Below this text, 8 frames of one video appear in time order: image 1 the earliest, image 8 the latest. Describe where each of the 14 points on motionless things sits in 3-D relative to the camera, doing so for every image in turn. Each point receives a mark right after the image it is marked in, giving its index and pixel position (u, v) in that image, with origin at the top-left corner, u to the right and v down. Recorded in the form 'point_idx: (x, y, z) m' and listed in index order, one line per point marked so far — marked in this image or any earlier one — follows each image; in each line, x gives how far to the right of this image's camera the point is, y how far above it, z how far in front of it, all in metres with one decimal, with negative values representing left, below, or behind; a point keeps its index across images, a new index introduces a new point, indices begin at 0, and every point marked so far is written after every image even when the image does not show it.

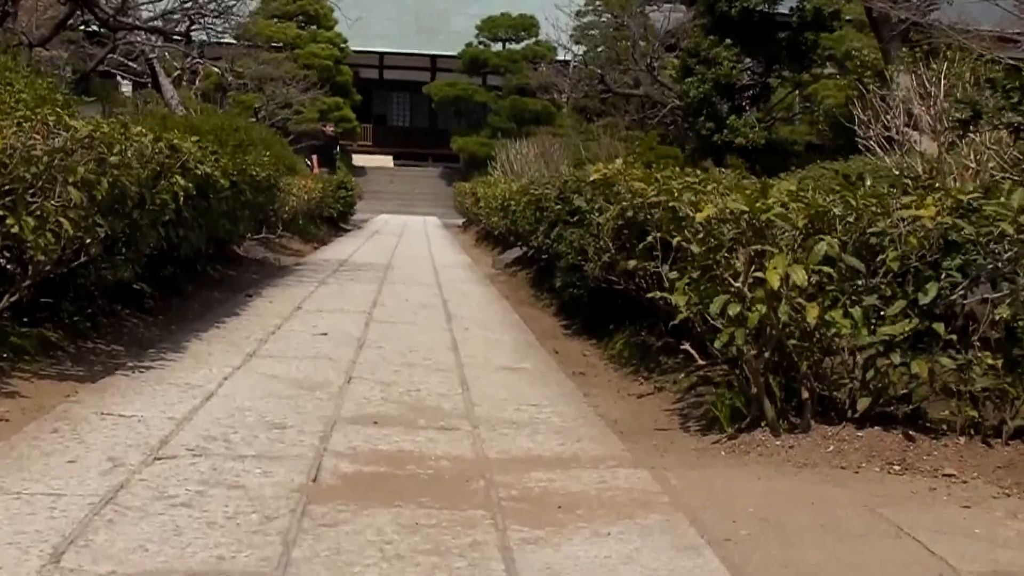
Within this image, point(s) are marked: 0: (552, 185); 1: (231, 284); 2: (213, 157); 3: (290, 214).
0: (+0.2, +0.4, +6.6) m
1: (-1.1, 0.0, +7.2) m
2: (-1.0, +0.5, +6.2) m
3: (-1.5, +0.5, +12.5) m
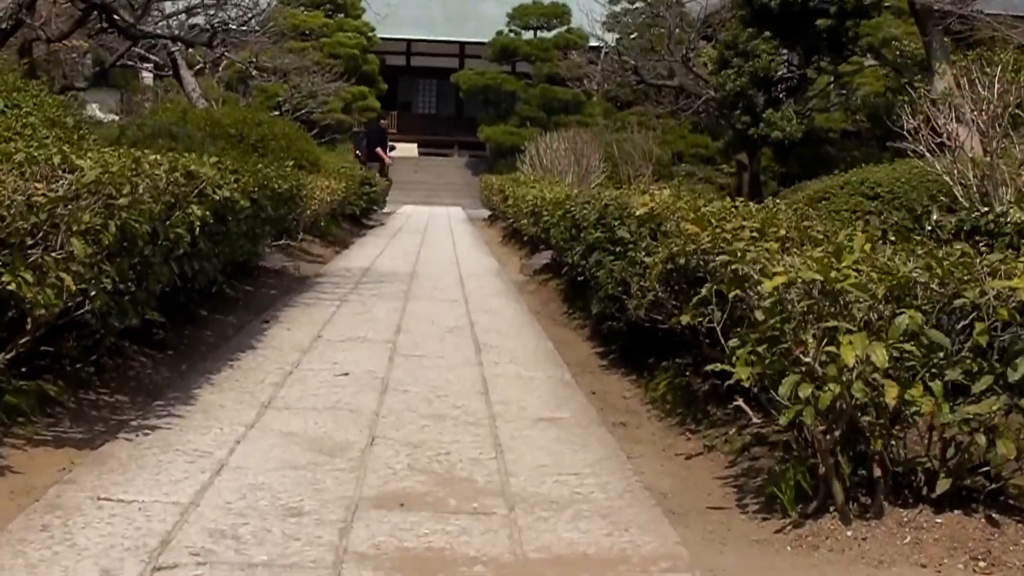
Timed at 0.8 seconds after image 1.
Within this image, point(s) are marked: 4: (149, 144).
0: (+0.3, +0.3, +6.3) m
1: (-1.0, -0.1, +6.9) m
2: (-0.9, +0.4, +5.9) m
3: (-1.4, +0.5, +12.2) m
4: (-2.3, +1.0, +11.4) m
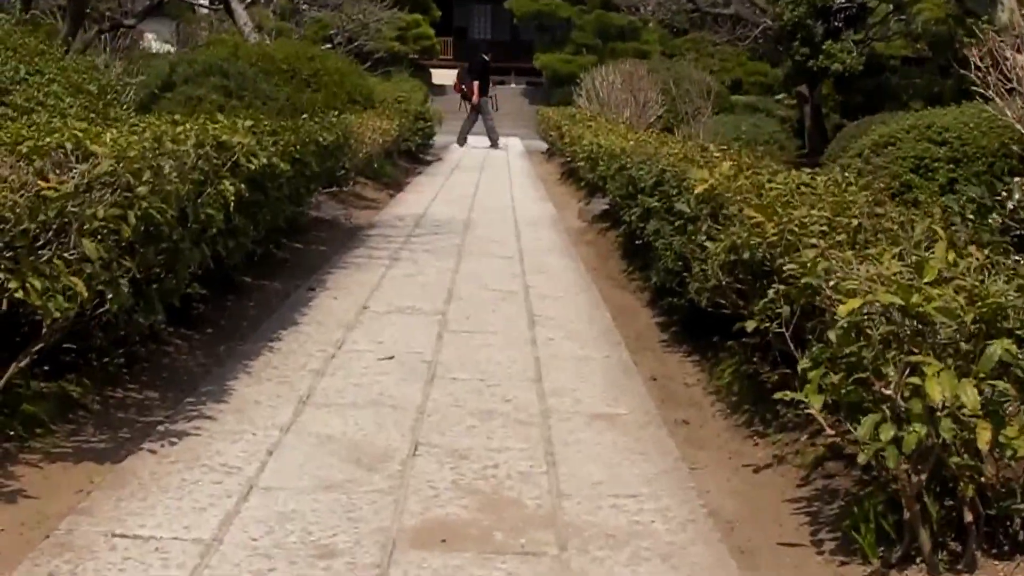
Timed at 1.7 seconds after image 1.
0: (+0.5, +0.4, +6.0) m
1: (-0.8, +0.1, +6.7) m
2: (-0.8, +0.5, +5.7) m
3: (-1.0, +0.9, +12.0) m
4: (-2.0, +1.3, +11.2) m
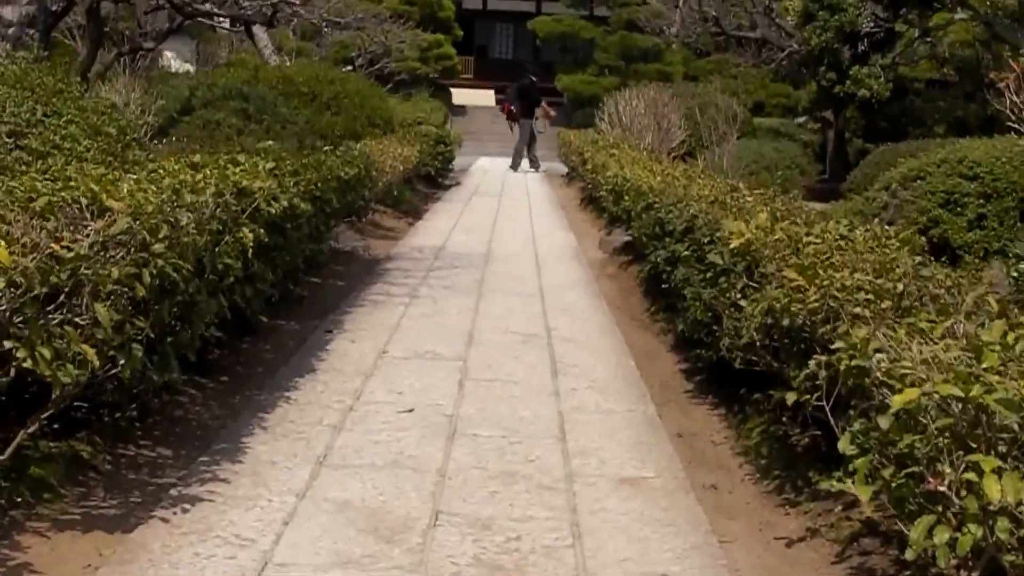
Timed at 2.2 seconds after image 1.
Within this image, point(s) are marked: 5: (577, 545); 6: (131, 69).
0: (+0.5, +0.3, +5.9) m
1: (-0.7, -0.1, +6.6) m
2: (-0.7, +0.3, +5.6) m
3: (-0.8, +0.7, +11.9) m
4: (-1.9, +1.2, +11.1) m
5: (+0.1, -0.5, +3.1) m
6: (-3.2, +1.8, +14.8) m
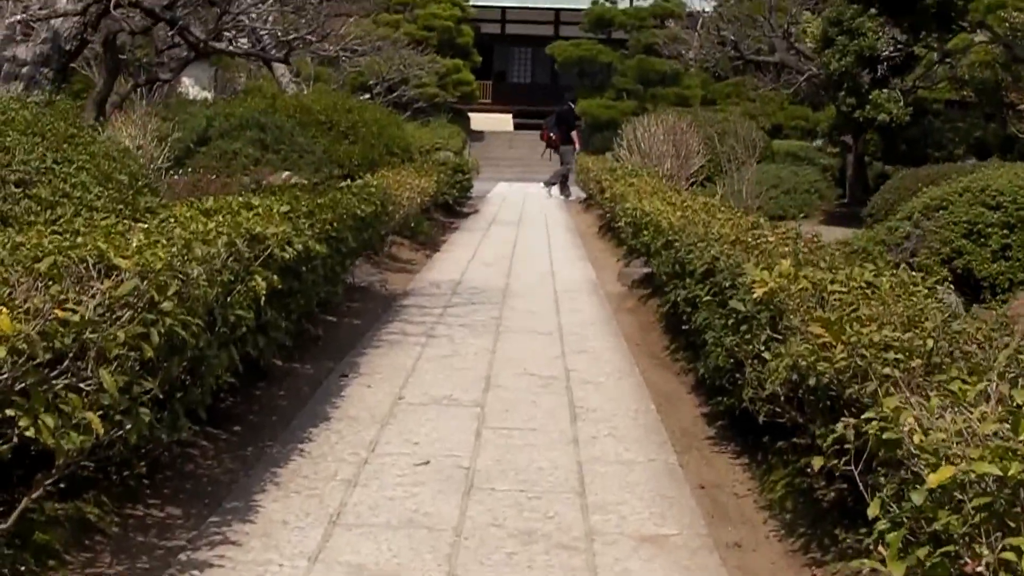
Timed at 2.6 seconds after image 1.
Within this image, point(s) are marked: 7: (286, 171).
0: (+0.6, +0.1, +5.8) m
1: (-0.7, -0.2, +6.5) m
2: (-0.6, +0.2, +5.5) m
3: (-0.7, +0.5, +11.8) m
4: (-1.7, +1.0, +11.0) m
5: (+0.1, -0.6, +3.0) m
6: (-3.0, +1.6, +14.8) m
7: (-1.5, +0.8, +11.9) m
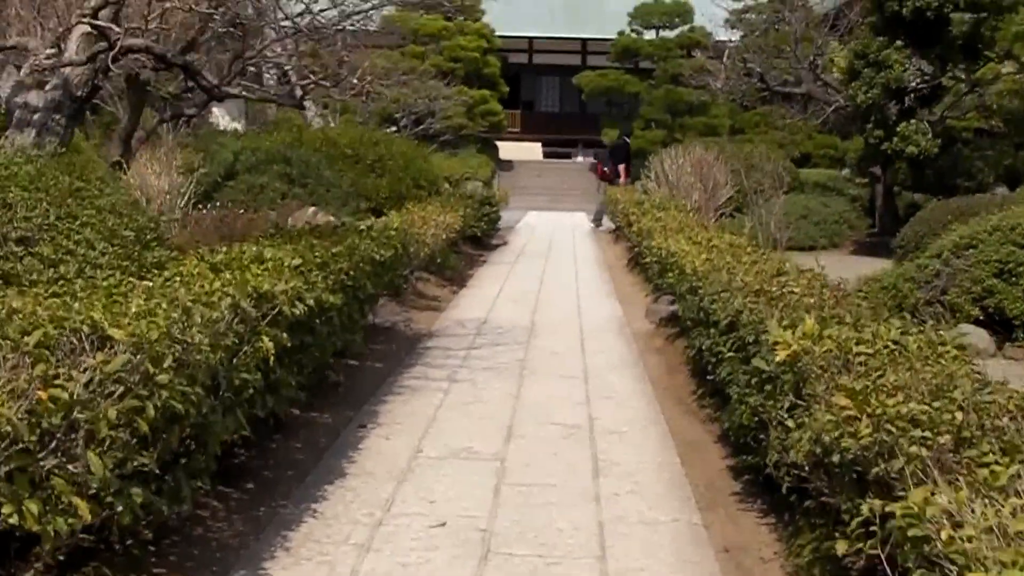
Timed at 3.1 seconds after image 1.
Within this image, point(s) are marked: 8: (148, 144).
0: (+0.7, 0.0, +5.7) m
1: (-0.6, -0.4, +6.4) m
2: (-0.6, +0.1, +5.4) m
3: (-0.5, +0.2, +11.7) m
4: (-1.6, +0.7, +11.0) m
5: (+0.2, -0.7, +2.9) m
6: (-2.8, +1.3, +14.7) m
7: (-1.3, +0.6, +11.8) m
8: (-2.8, +1.1, +13.8) m
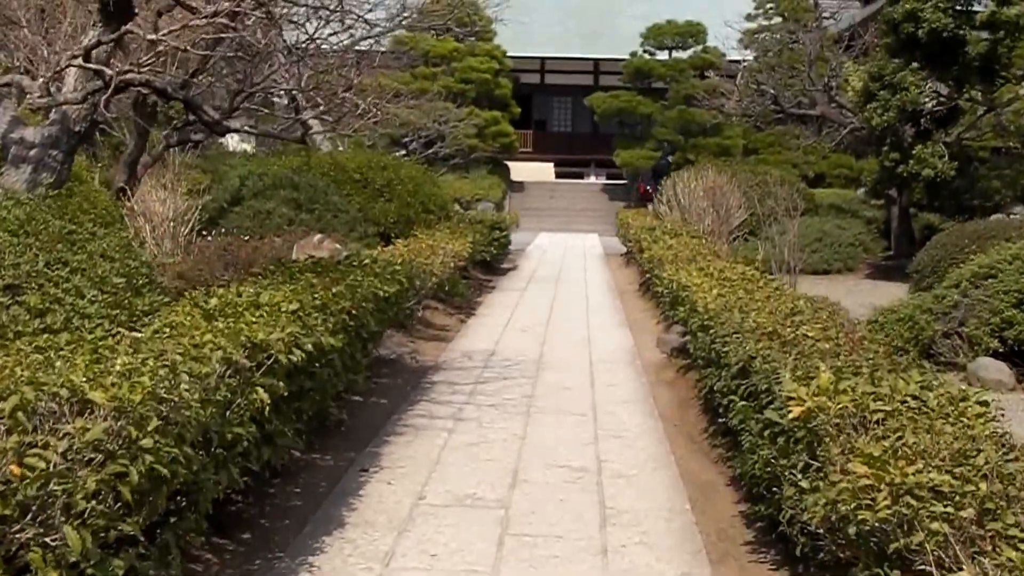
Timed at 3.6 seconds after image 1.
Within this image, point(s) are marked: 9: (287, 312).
0: (+0.7, -0.1, +5.5) m
1: (-0.6, -0.5, +6.2) m
2: (-0.6, -0.1, +5.2) m
3: (-0.5, 0.0, +11.6) m
4: (-1.5, +0.5, +10.8) m
5: (+0.2, -0.8, +2.7) m
6: (-2.7, +1.0, +14.6) m
7: (-1.2, +0.4, +11.6) m
8: (-2.8, +0.9, +13.7) m
9: (-0.6, -0.1, +4.7) m
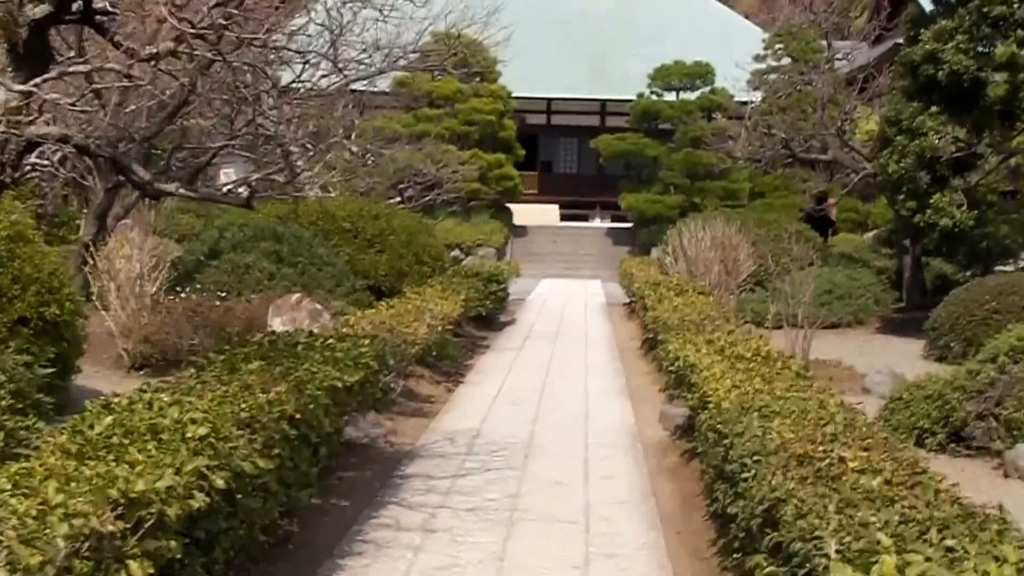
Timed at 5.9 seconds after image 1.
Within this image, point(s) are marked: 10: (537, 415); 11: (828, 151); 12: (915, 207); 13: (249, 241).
0: (+0.6, -0.4, +4.5) m
1: (-0.6, -0.8, +5.2) m
2: (-0.6, -0.3, +4.2) m
3: (-0.5, -0.4, +10.6) m
4: (-1.6, +0.2, +9.9) m
5: (+0.1, -1.0, +1.7) m
6: (-2.8, +0.6, +13.6) m
7: (-1.3, 0.0, +10.7) m
8: (-2.8, +0.5, +12.7) m
9: (-0.7, -0.3, +3.7) m
10: (+0.1, -0.7, +9.5) m
11: (+3.0, +1.2, +16.5) m
12: (+3.0, +0.5, +13.0) m
13: (-1.6, +0.2, +9.9) m
